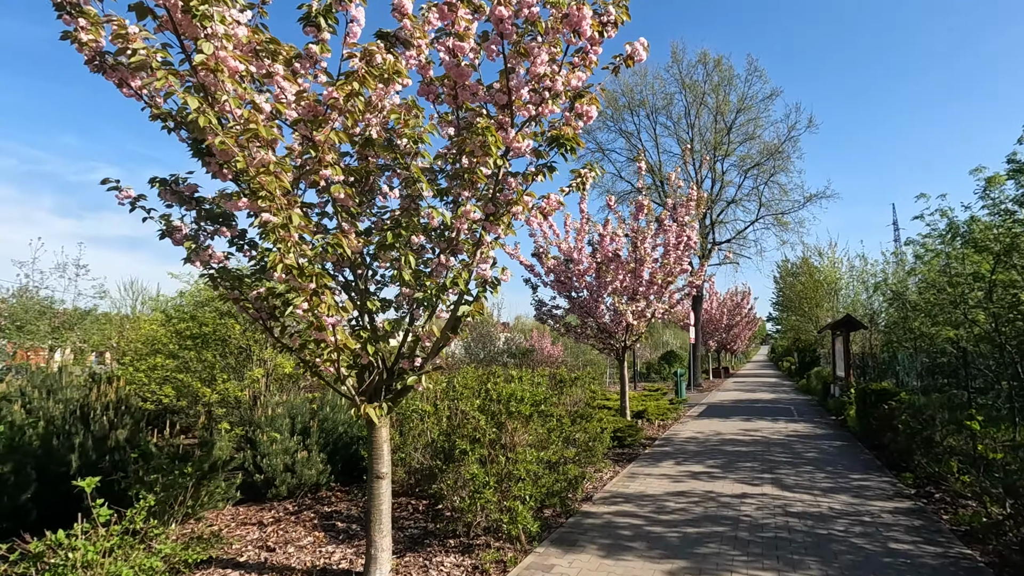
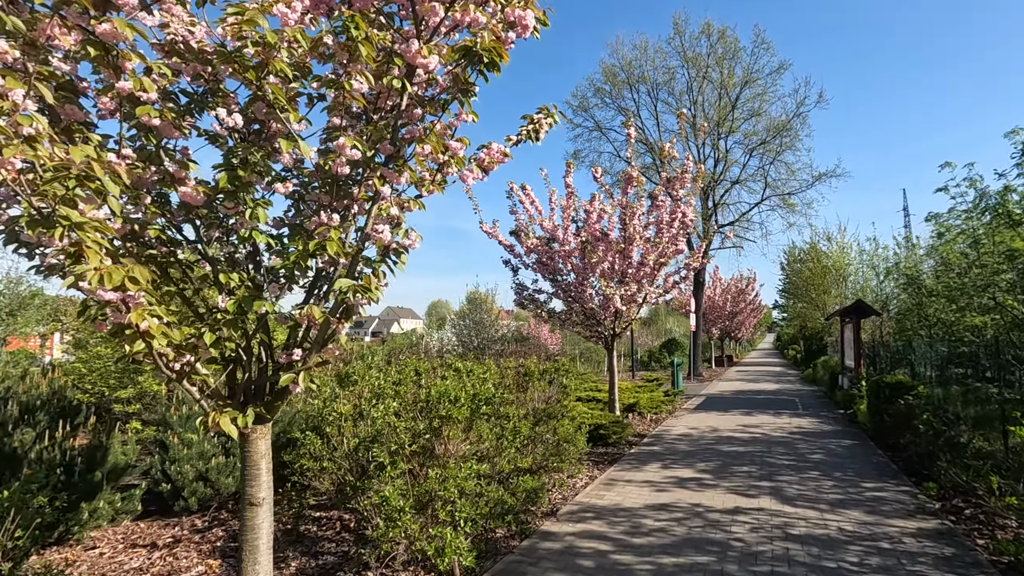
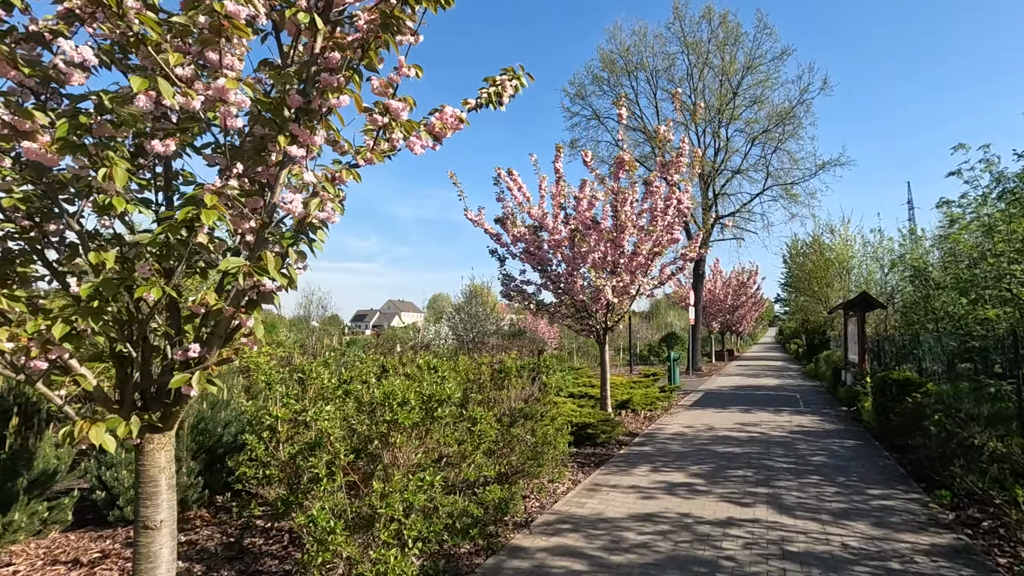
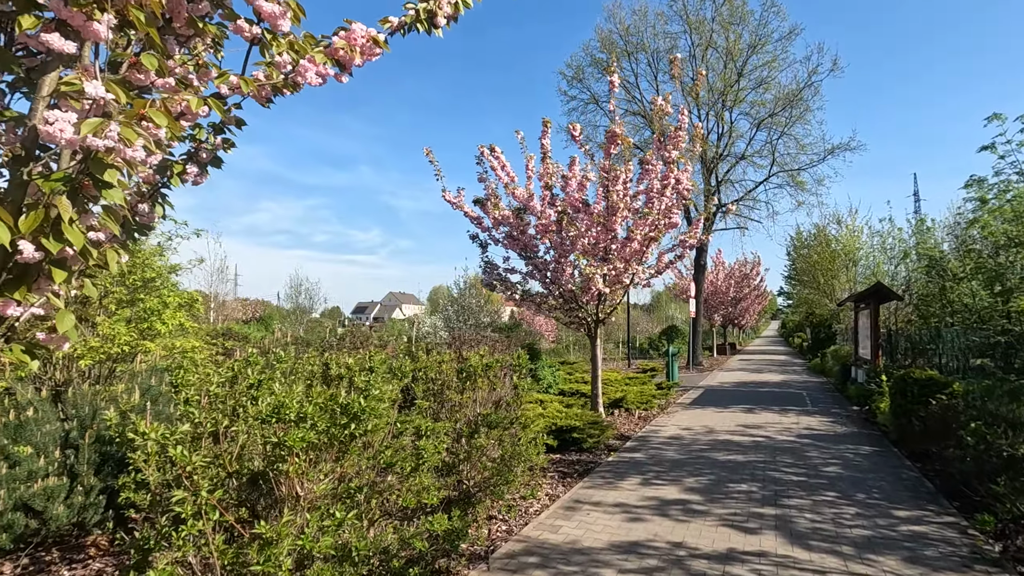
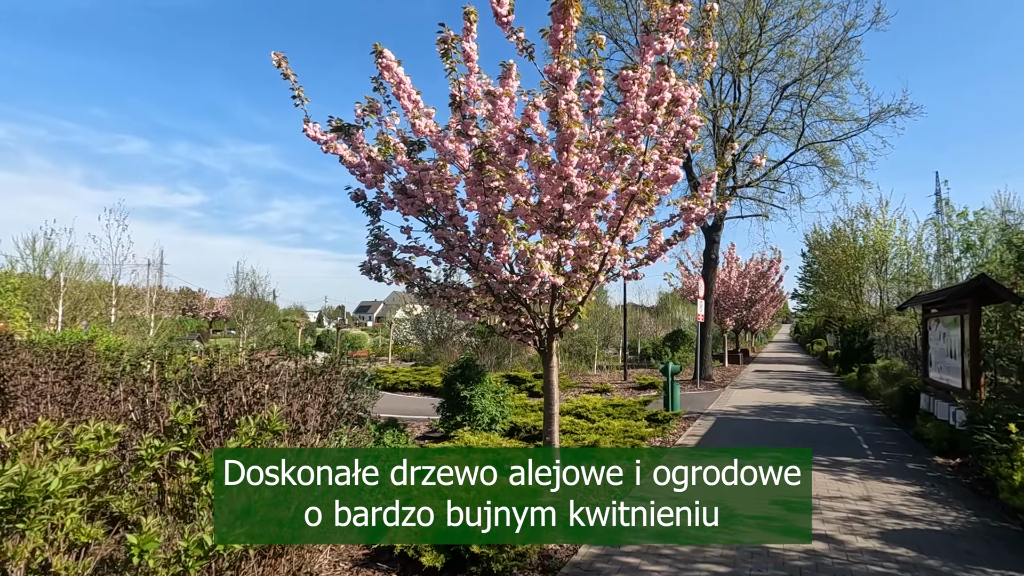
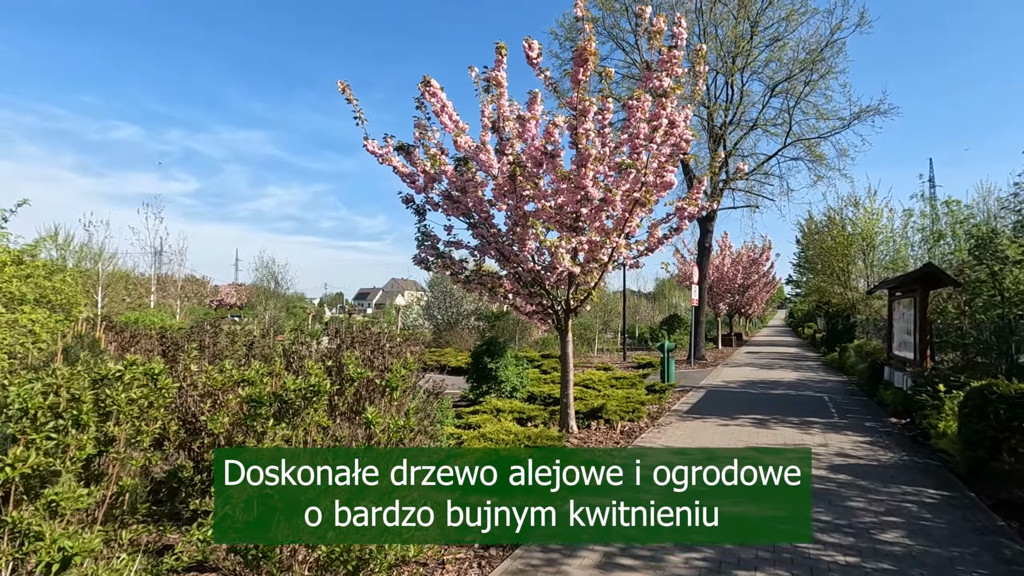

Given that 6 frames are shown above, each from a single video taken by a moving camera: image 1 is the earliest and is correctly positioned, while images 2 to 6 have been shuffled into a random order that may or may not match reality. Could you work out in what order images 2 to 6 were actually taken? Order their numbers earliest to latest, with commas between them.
2, 3, 4, 6, 5
